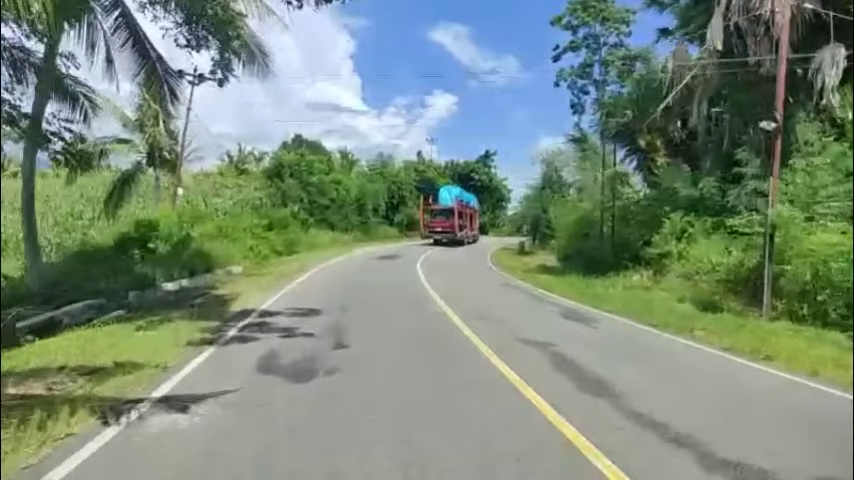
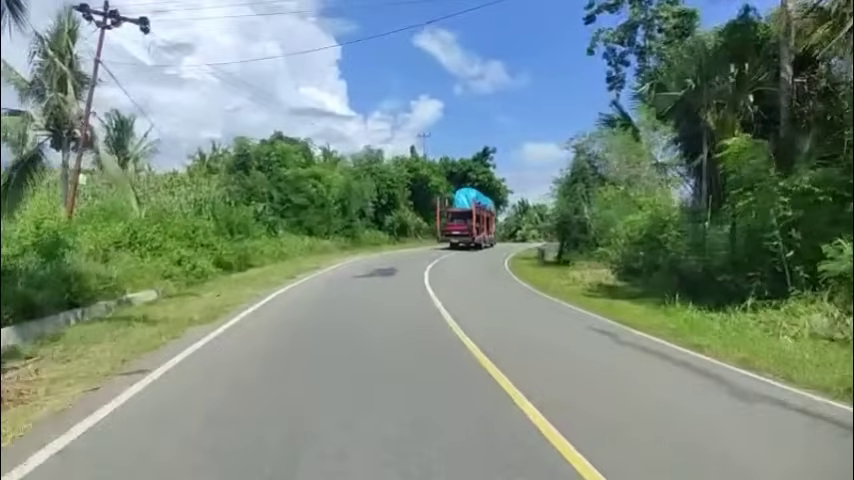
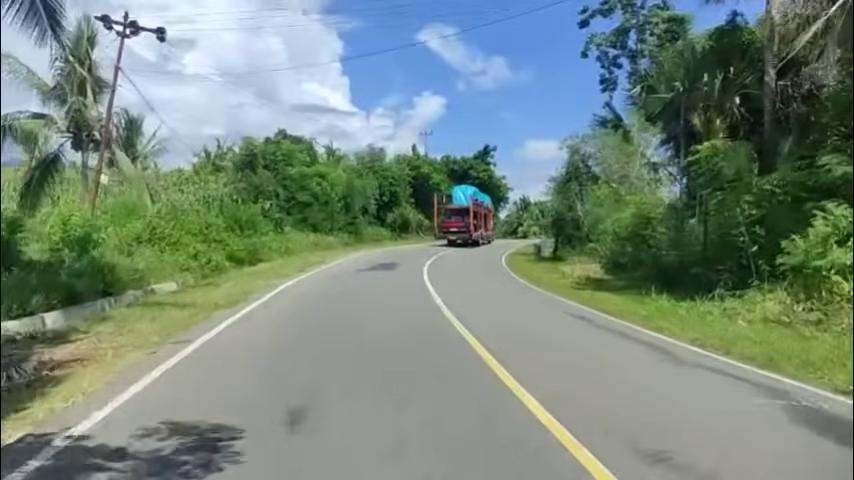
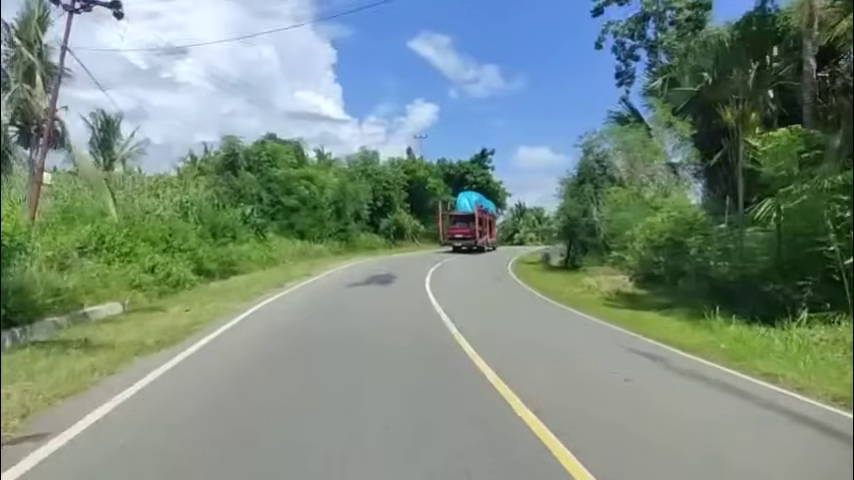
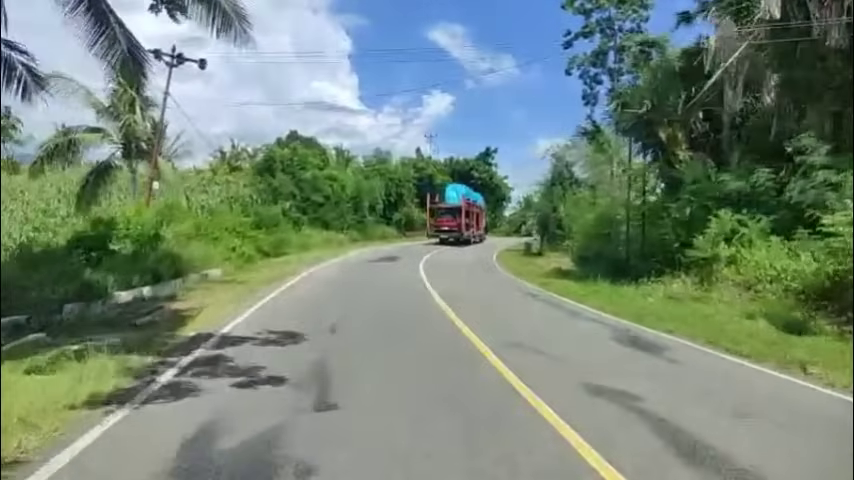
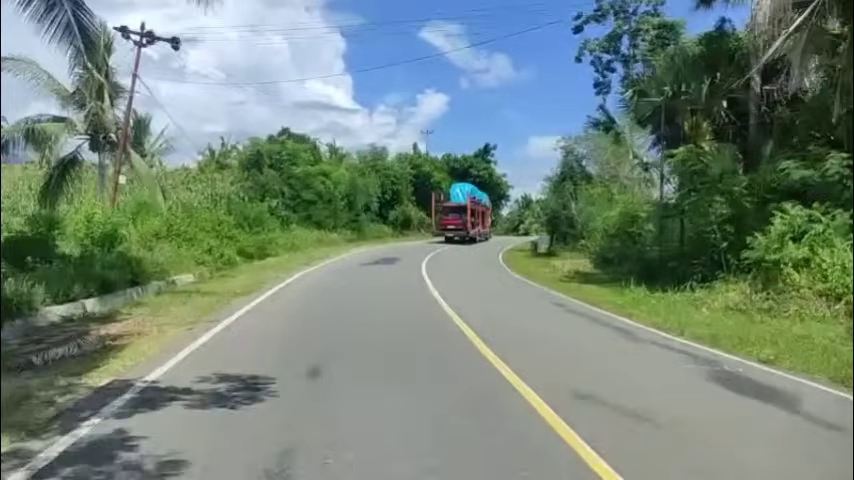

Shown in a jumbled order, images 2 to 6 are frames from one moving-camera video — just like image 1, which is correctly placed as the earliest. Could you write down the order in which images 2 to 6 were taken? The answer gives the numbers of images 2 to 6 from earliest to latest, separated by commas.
5, 6, 3, 2, 4
